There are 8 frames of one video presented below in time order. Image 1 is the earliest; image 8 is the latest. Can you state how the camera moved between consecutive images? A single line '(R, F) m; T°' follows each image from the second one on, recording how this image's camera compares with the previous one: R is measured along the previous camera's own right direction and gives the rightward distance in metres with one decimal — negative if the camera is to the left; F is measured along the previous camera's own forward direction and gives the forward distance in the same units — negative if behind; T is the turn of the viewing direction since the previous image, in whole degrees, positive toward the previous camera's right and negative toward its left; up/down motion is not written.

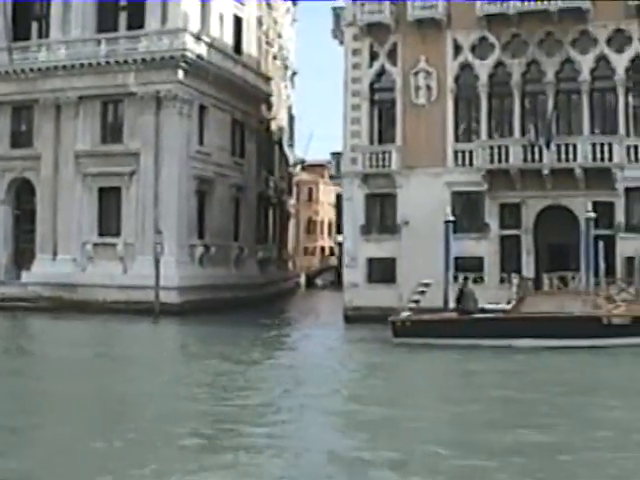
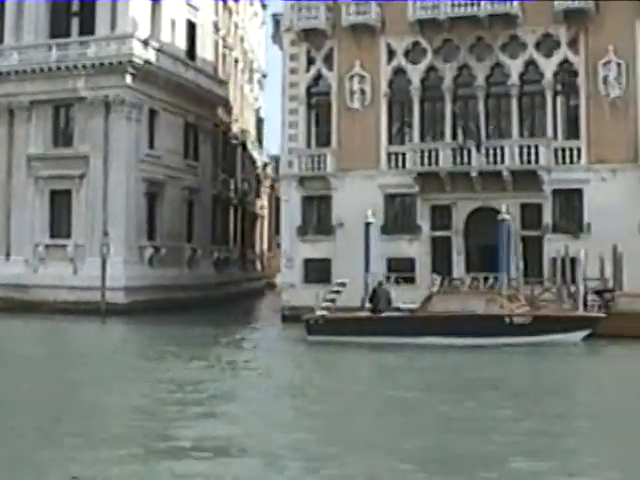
(+2.3, -0.5) m; -1°
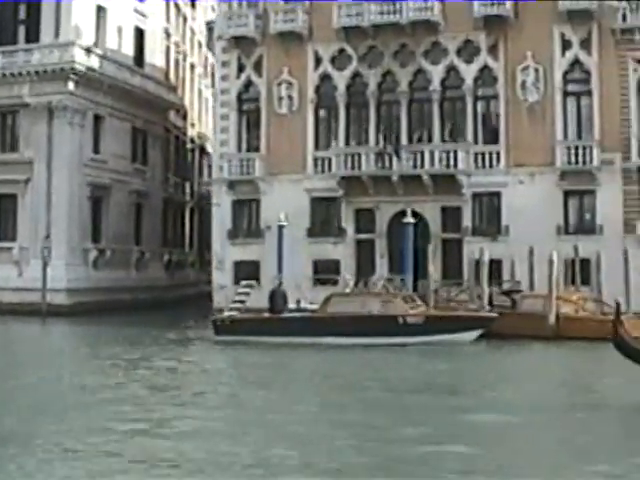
(+2.6, -0.6) m; -1°
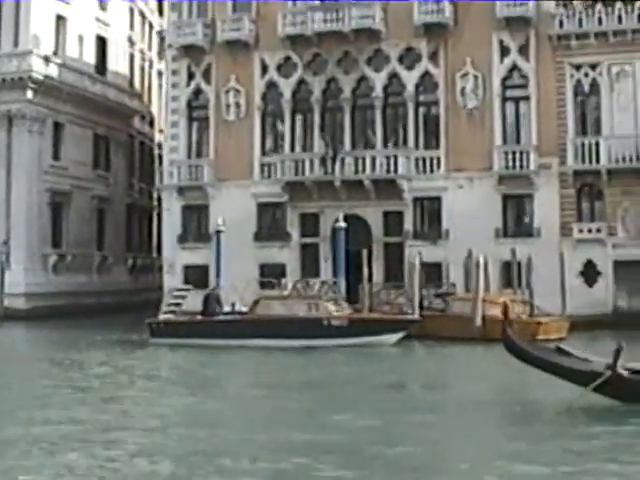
(+2.0, -0.5) m; -1°
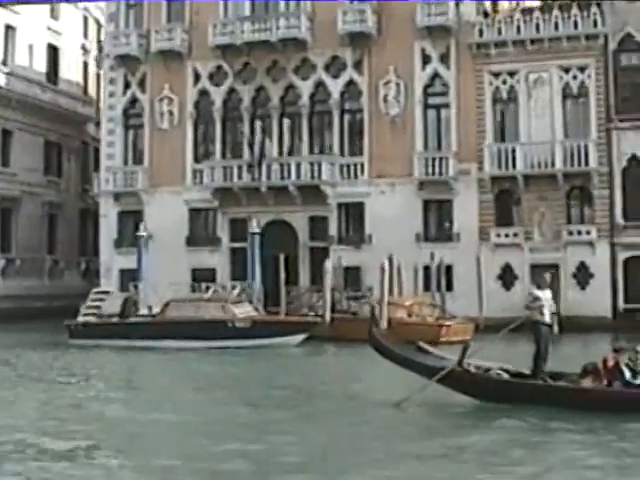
(+2.6, -0.6) m; -1°
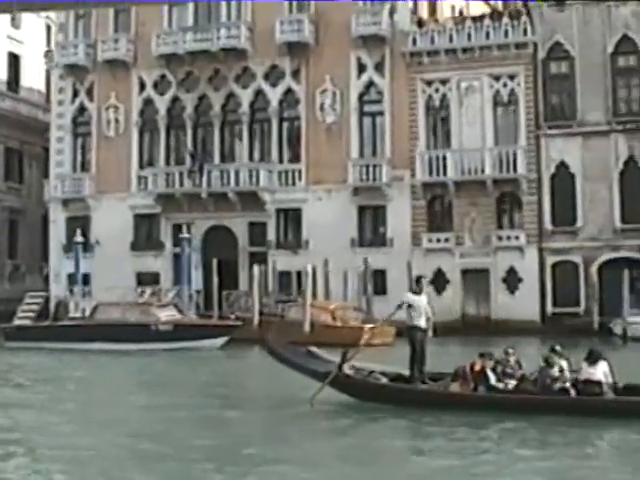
(+2.3, -0.5) m; -1°
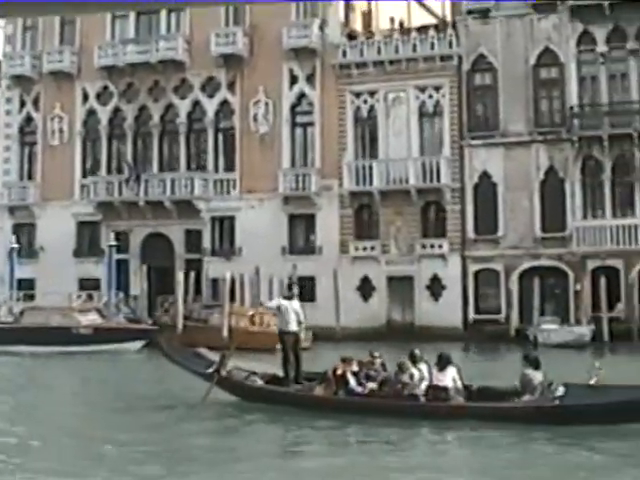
(+2.7, -0.6) m; -1°
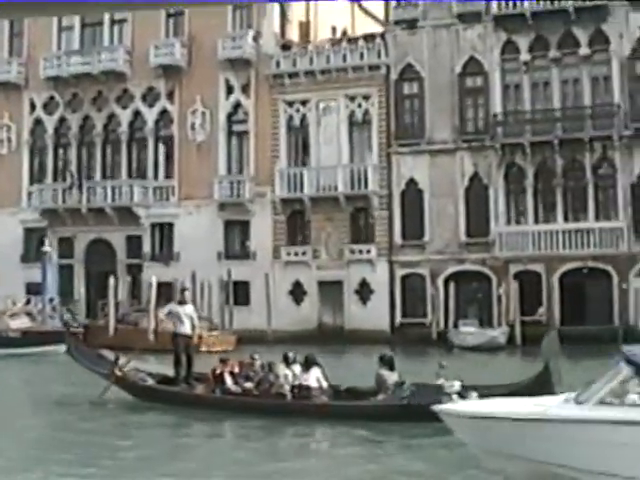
(+2.6, -0.6) m; -1°
